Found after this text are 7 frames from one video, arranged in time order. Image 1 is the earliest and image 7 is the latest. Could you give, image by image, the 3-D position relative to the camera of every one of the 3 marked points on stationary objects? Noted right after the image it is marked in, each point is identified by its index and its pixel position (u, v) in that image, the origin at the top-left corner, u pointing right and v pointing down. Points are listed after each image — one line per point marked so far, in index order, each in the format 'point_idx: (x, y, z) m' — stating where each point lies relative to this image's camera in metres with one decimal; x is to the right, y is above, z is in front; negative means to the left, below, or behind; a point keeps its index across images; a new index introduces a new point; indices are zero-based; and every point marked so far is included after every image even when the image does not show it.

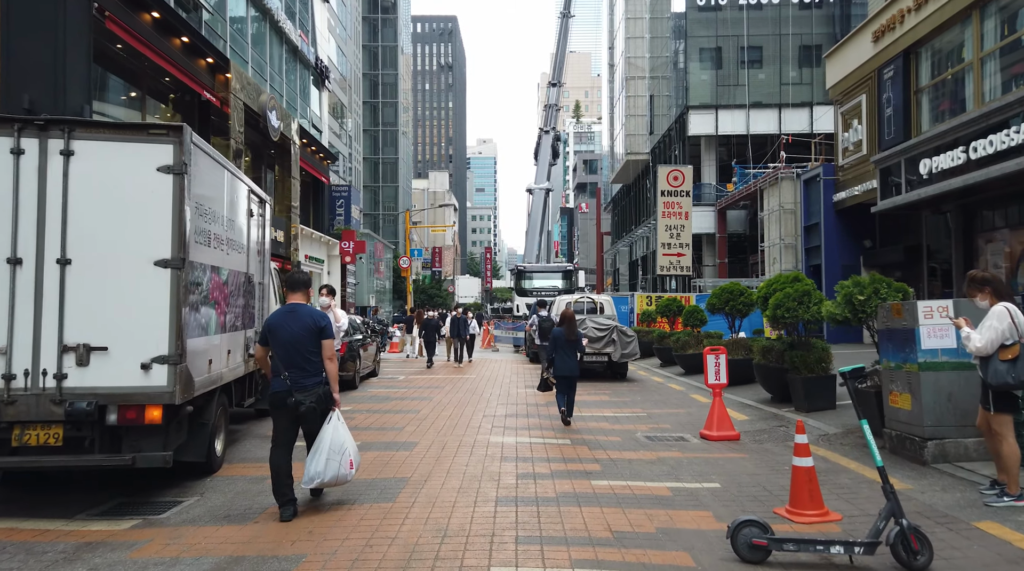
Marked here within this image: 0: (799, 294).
0: (+4.3, -0.1, +11.8) m
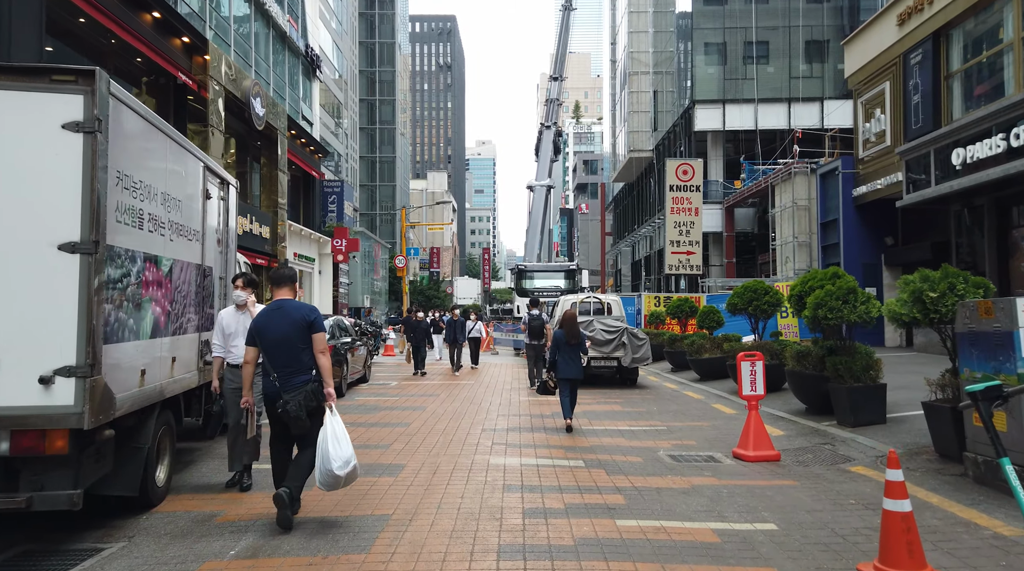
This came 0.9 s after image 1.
0: (+4.3, -0.1, +10.3) m
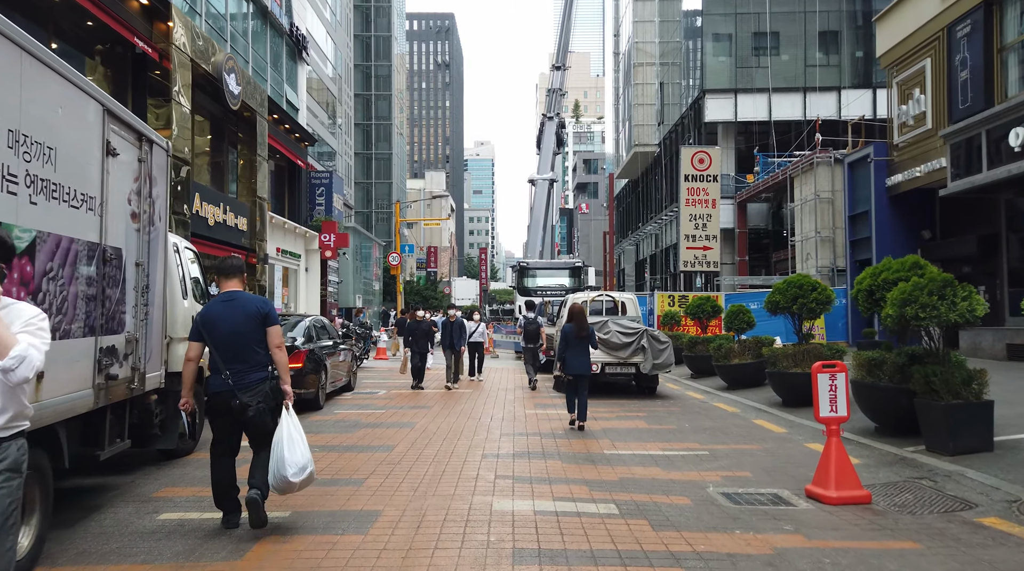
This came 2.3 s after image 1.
0: (+4.4, 0.0, +8.2) m
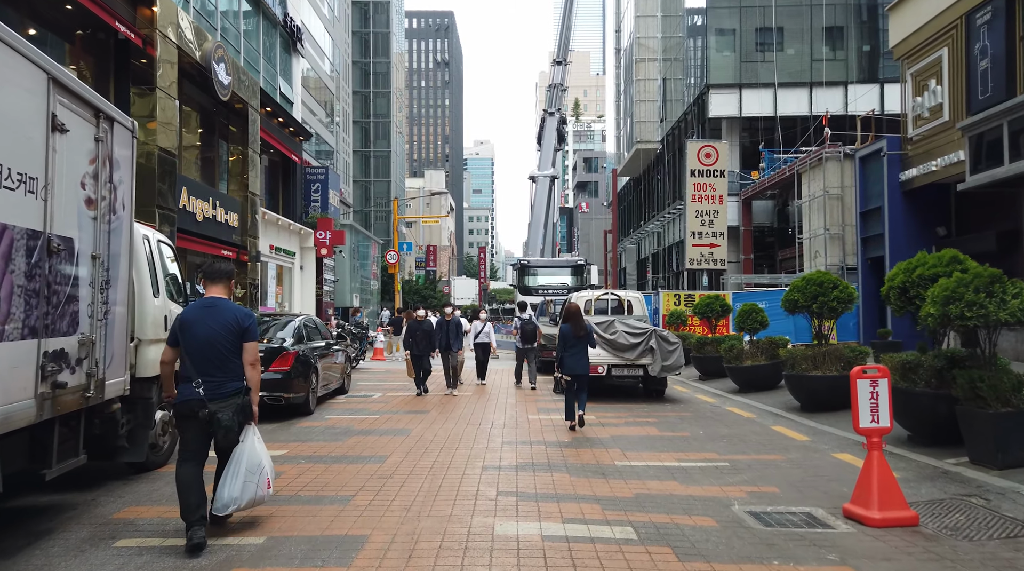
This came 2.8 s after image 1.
0: (+4.5, 0.0, +7.5) m
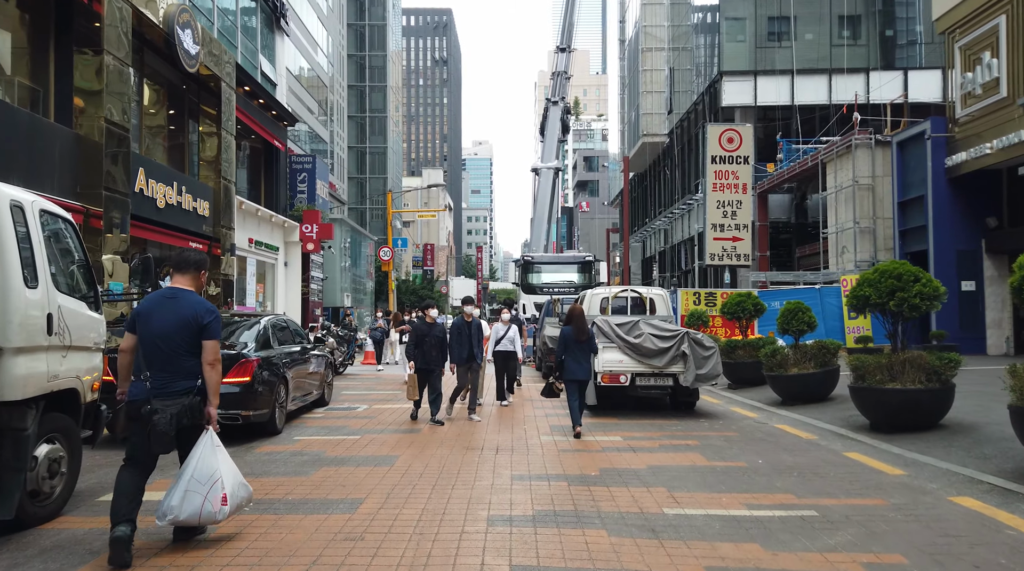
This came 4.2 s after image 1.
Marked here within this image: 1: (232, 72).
0: (+4.6, +0.1, +5.3) m
1: (-7.1, +5.4, +19.7) m
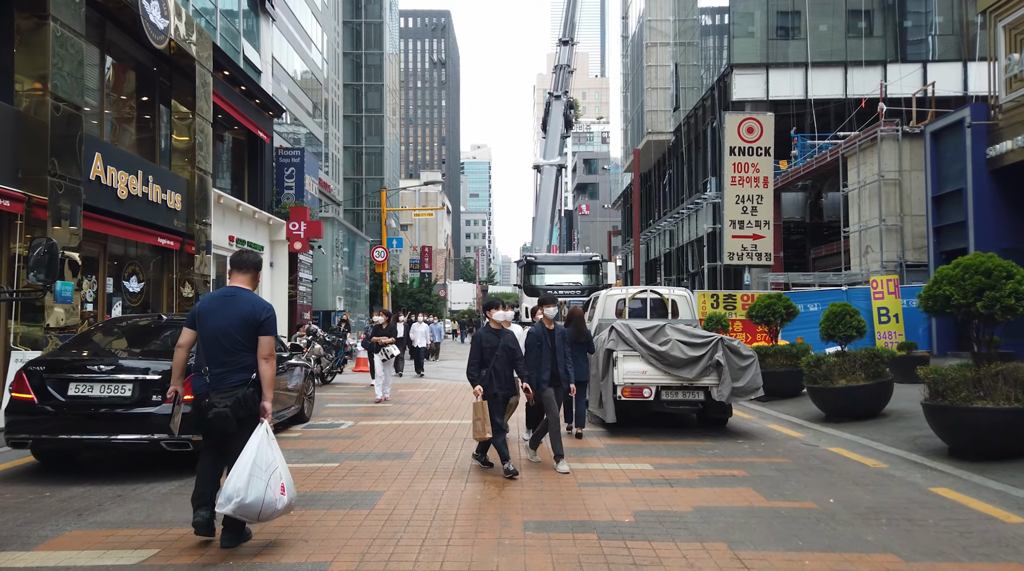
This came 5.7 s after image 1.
0: (+4.7, +0.2, +3.6) m
1: (-7.0, +5.3, +18.1) m
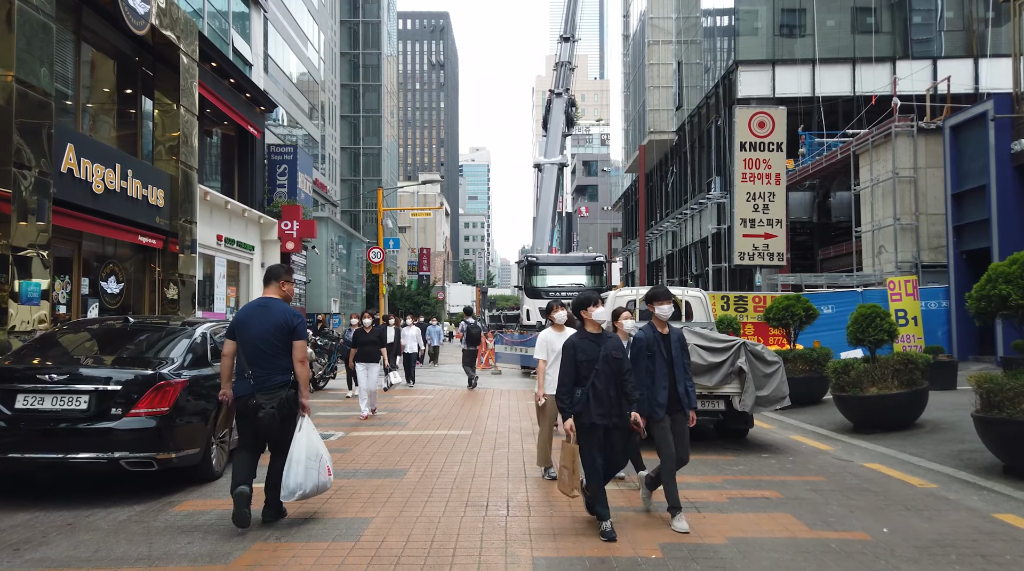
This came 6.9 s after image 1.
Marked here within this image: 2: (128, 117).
0: (+4.7, +0.2, +2.8) m
1: (-7.0, +5.3, +17.2) m
2: (-7.9, +3.5, +16.1) m
